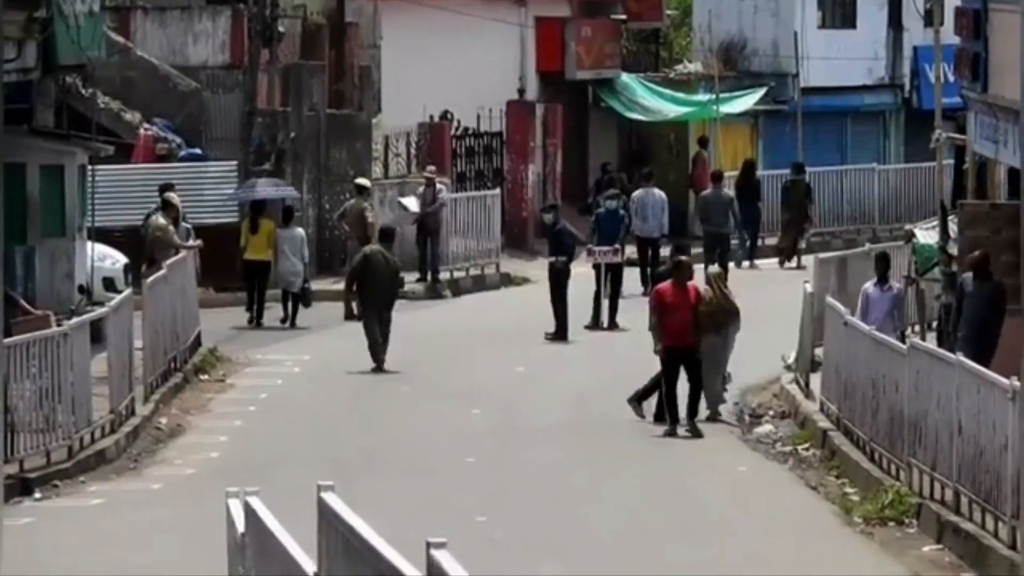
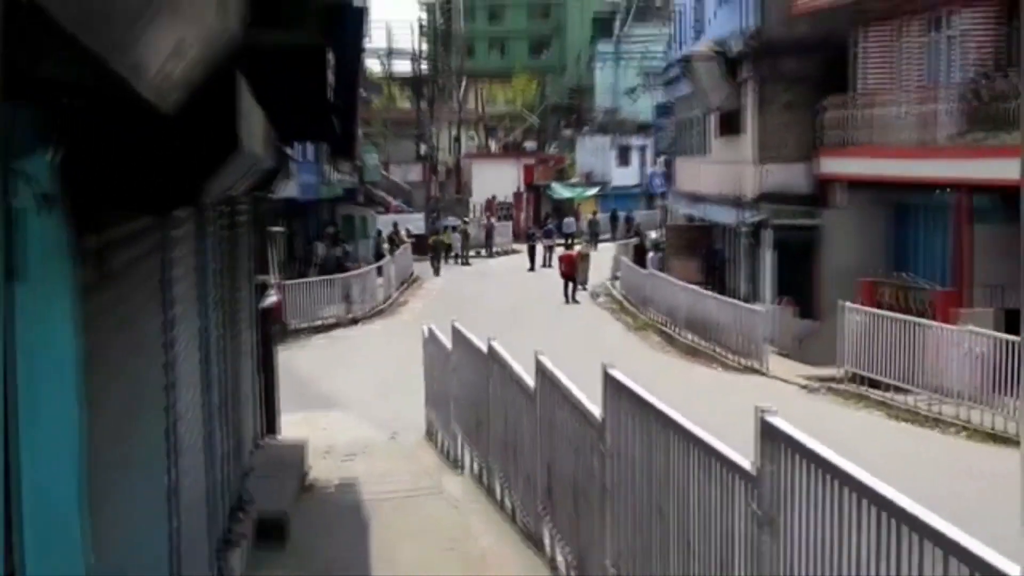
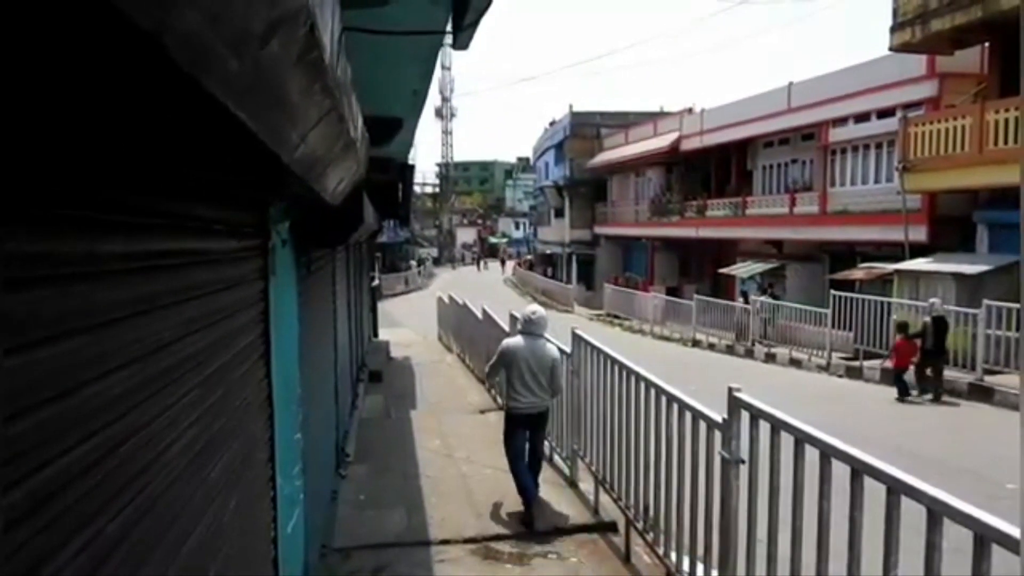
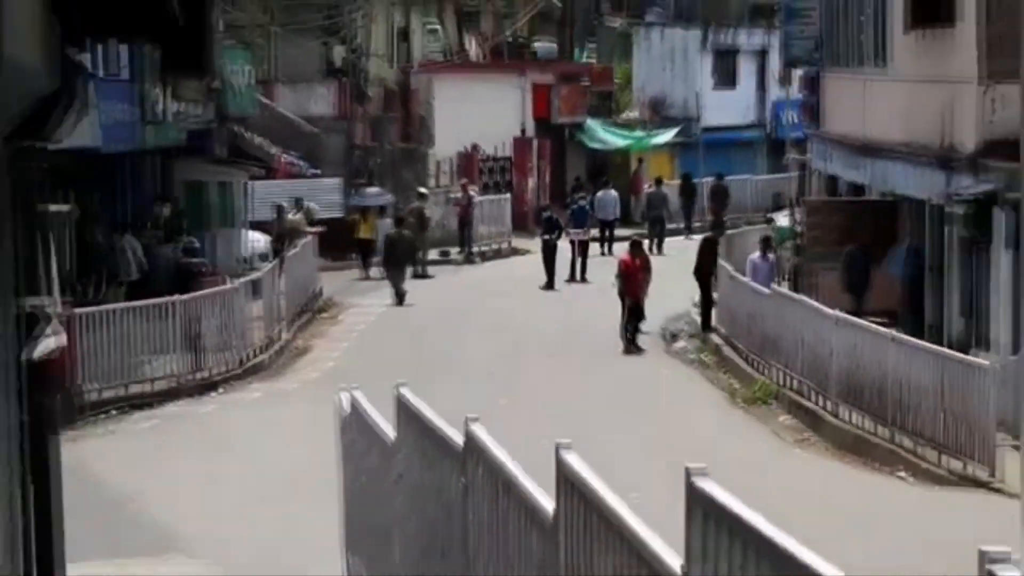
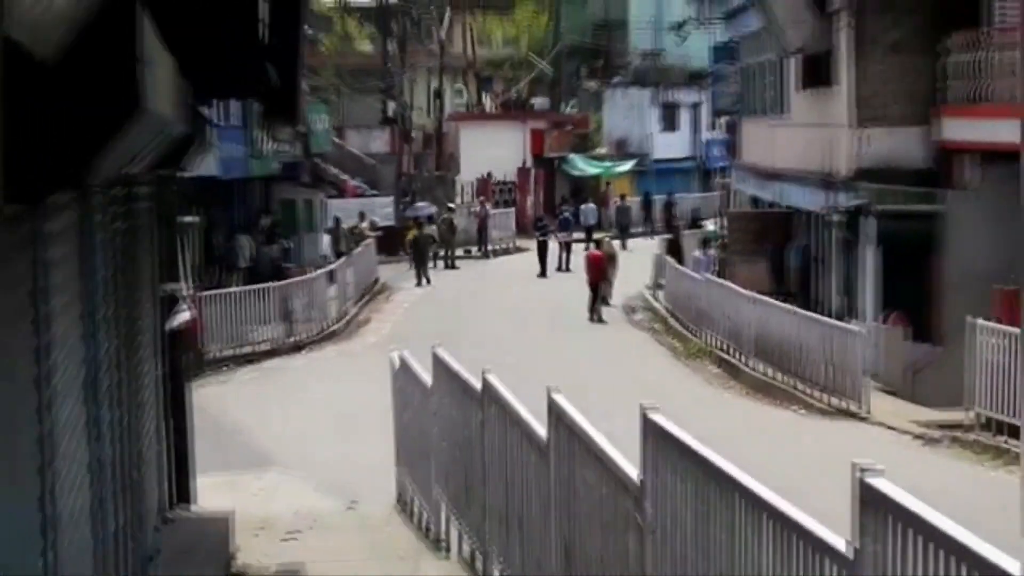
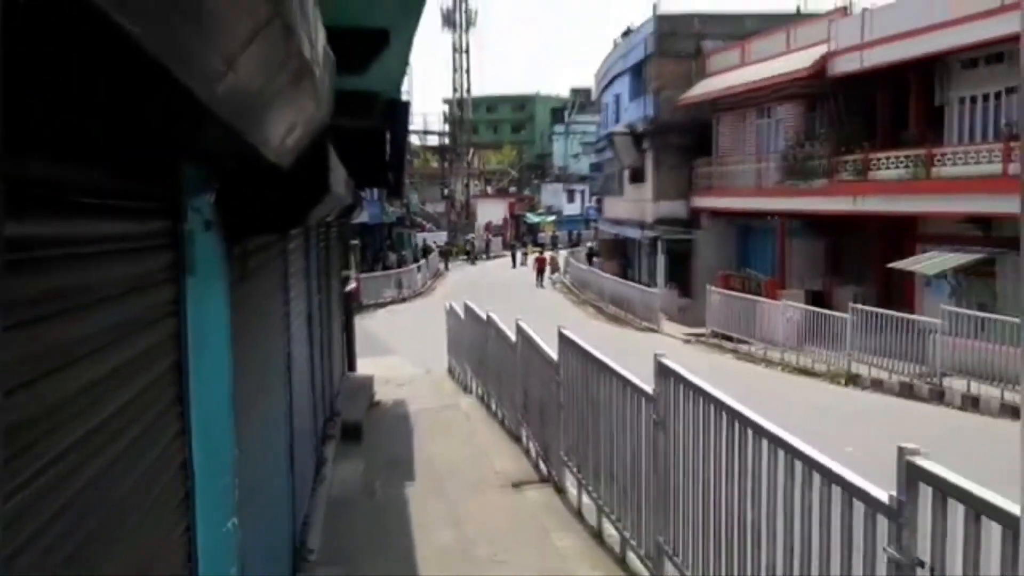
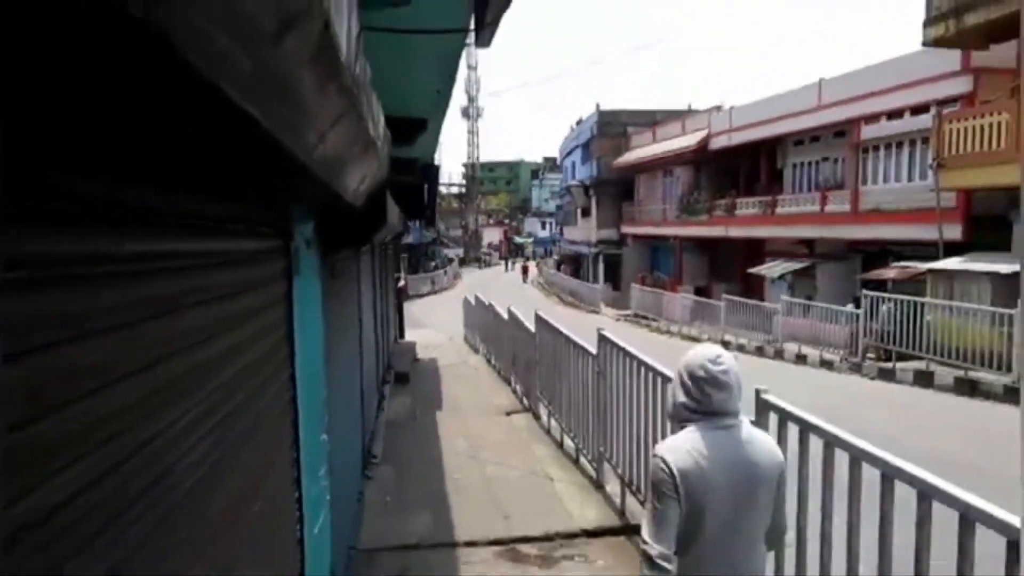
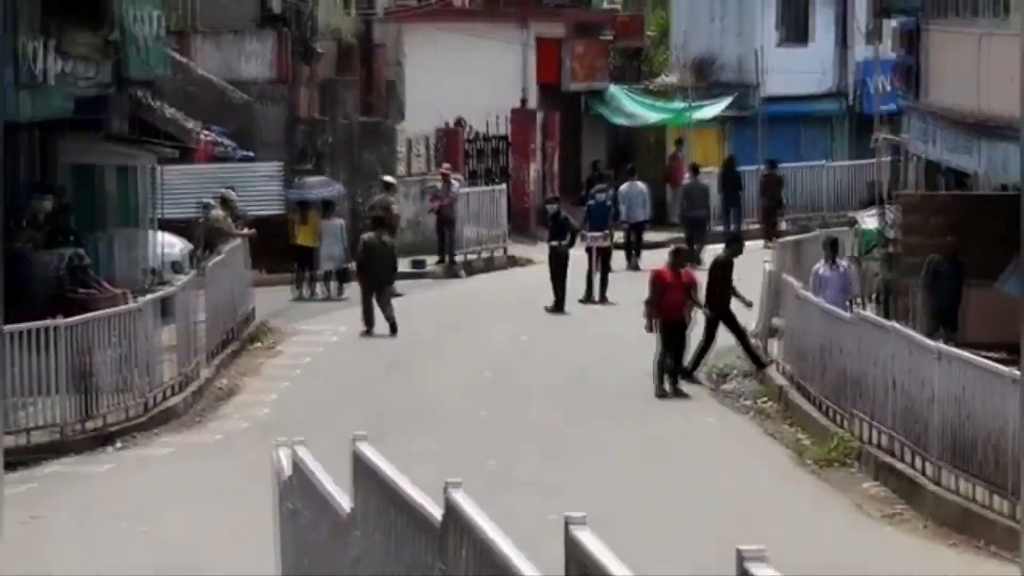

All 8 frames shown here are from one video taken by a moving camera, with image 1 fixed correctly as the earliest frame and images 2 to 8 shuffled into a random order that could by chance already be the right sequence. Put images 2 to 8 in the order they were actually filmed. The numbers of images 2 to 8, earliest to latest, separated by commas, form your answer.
8, 4, 5, 2, 6, 7, 3
